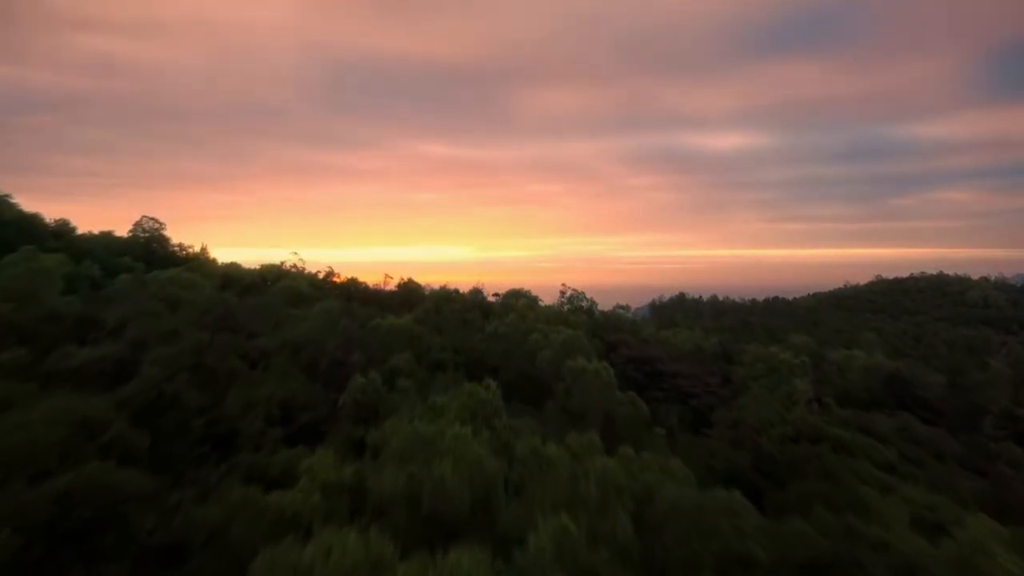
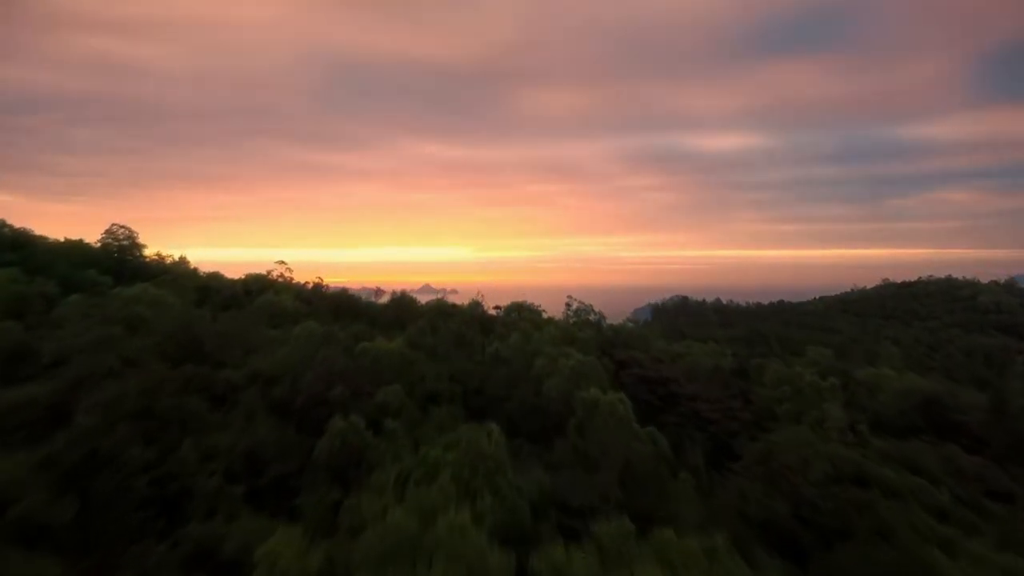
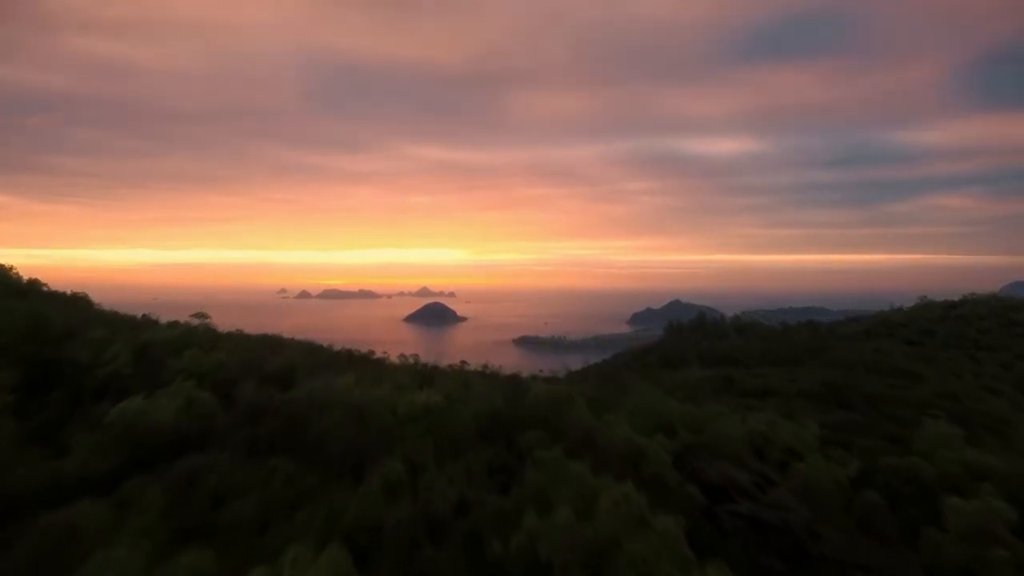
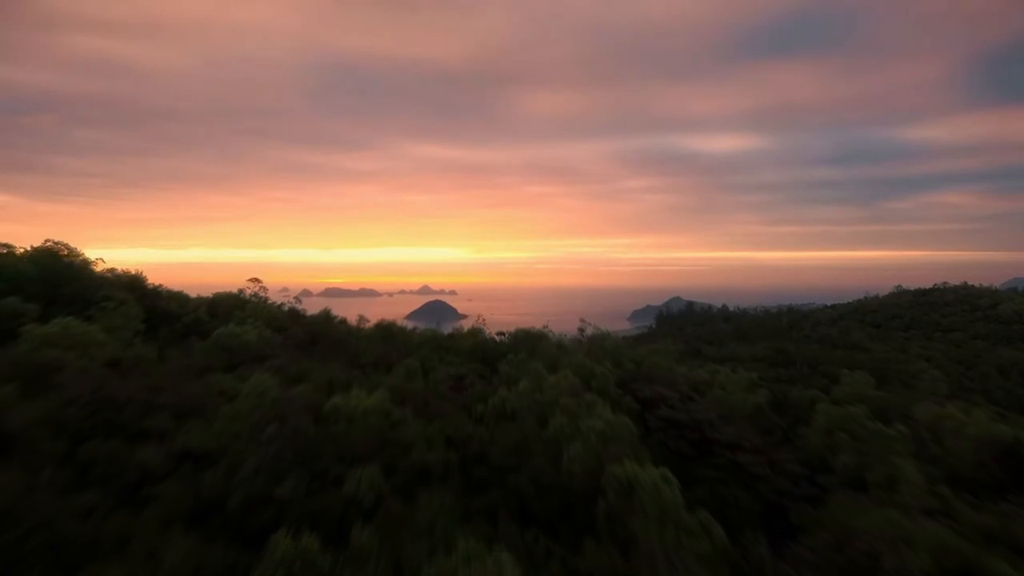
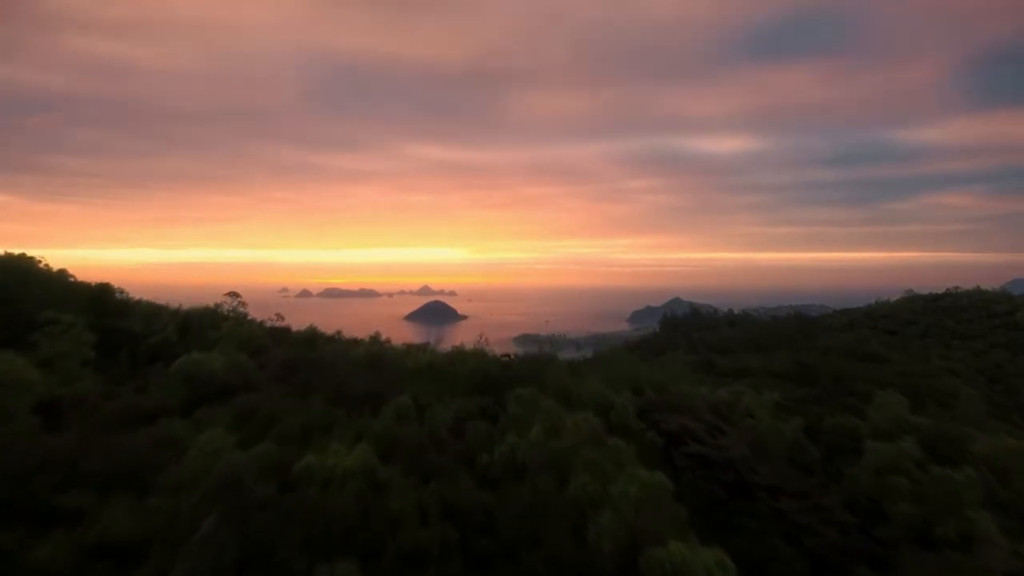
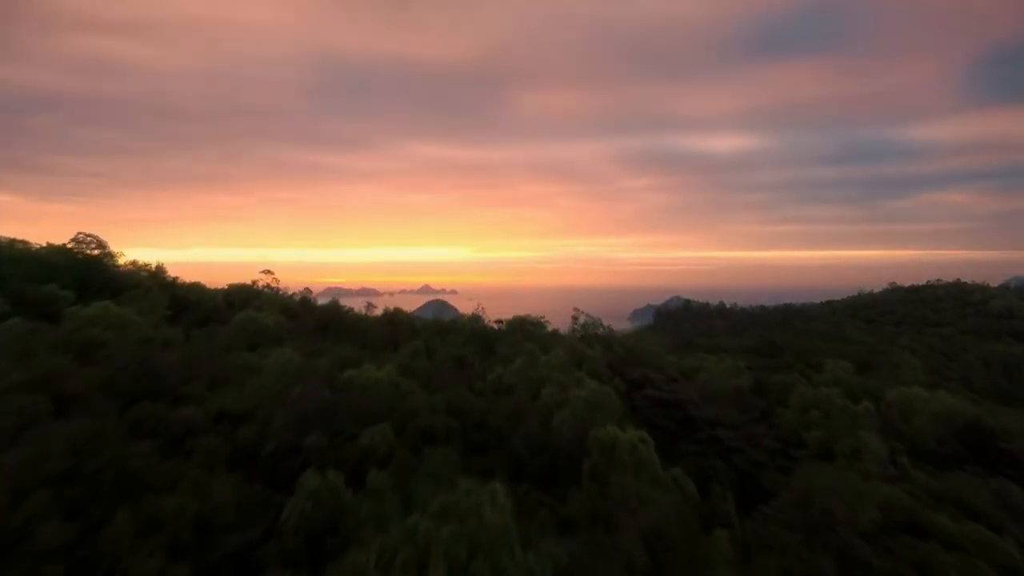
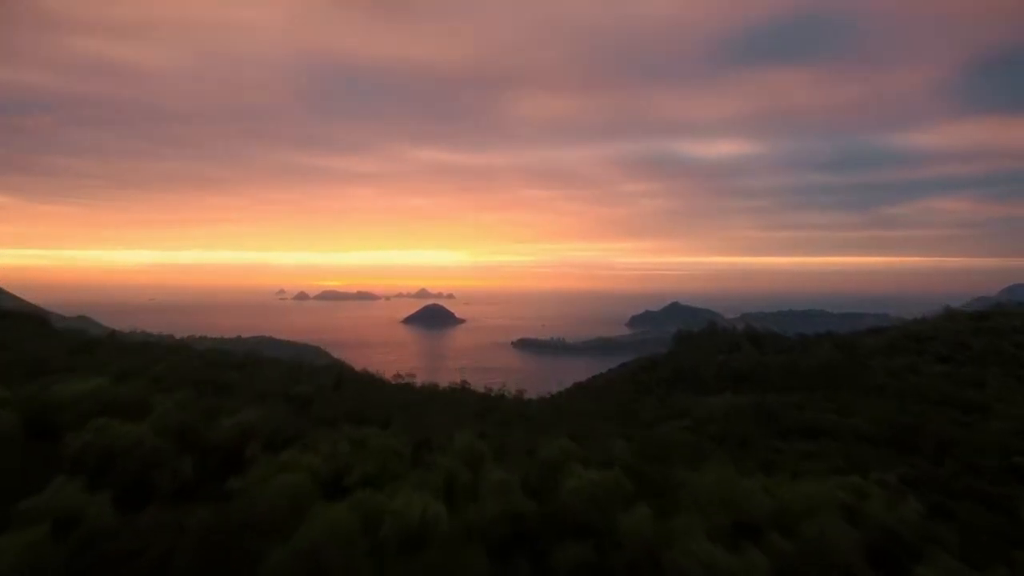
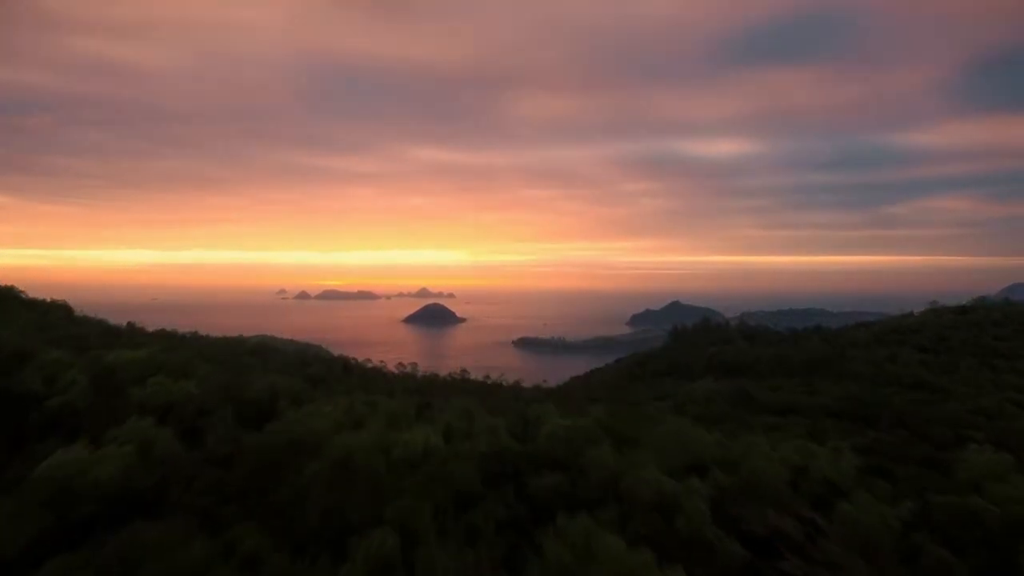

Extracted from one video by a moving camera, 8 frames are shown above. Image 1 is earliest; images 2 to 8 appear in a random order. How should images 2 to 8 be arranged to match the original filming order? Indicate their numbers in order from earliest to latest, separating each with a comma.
2, 6, 4, 5, 3, 8, 7
